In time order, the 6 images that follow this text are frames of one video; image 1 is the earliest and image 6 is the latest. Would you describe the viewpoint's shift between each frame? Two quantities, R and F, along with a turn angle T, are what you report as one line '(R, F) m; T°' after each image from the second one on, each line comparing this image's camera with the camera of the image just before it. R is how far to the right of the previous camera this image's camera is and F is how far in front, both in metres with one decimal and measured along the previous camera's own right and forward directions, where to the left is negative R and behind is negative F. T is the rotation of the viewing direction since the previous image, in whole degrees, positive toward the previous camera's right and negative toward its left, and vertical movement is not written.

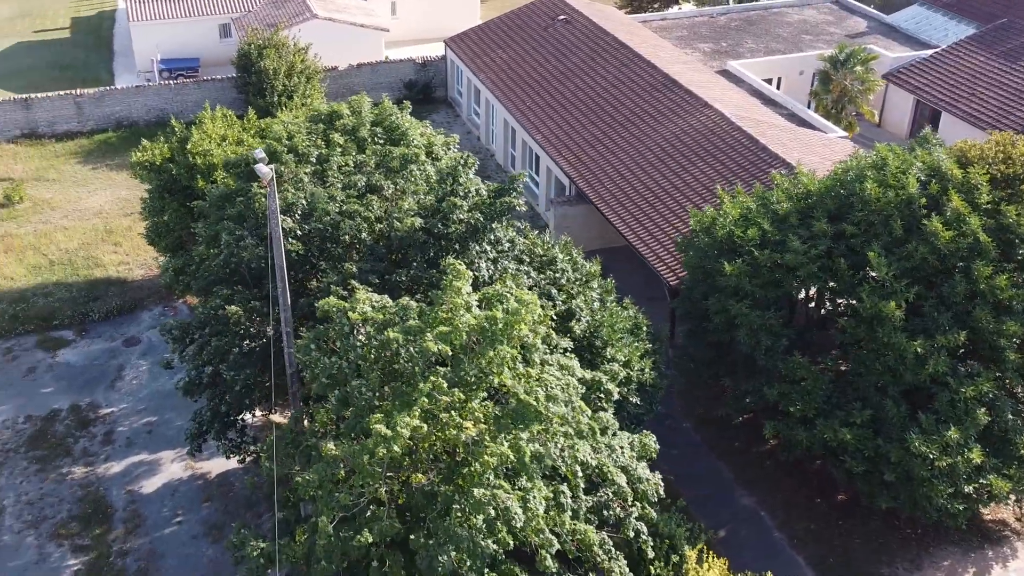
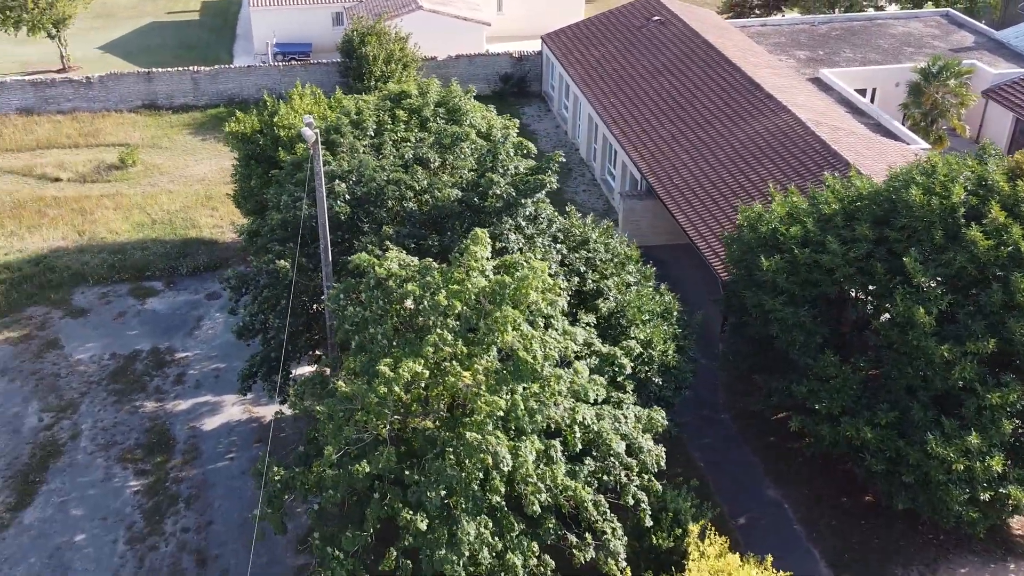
(+1.2, -0.7) m; -7°
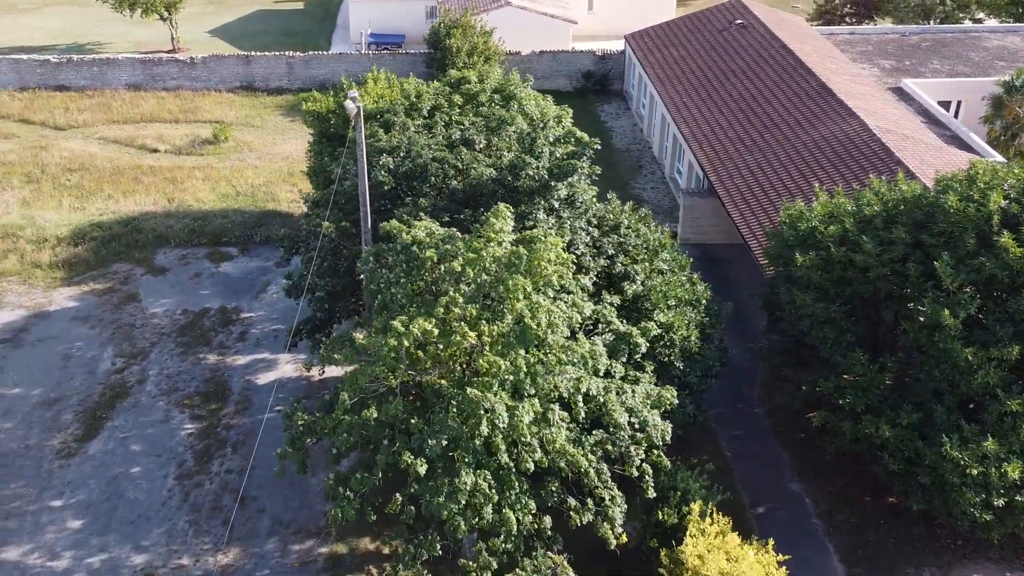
(+1.0, -0.6) m; -6°
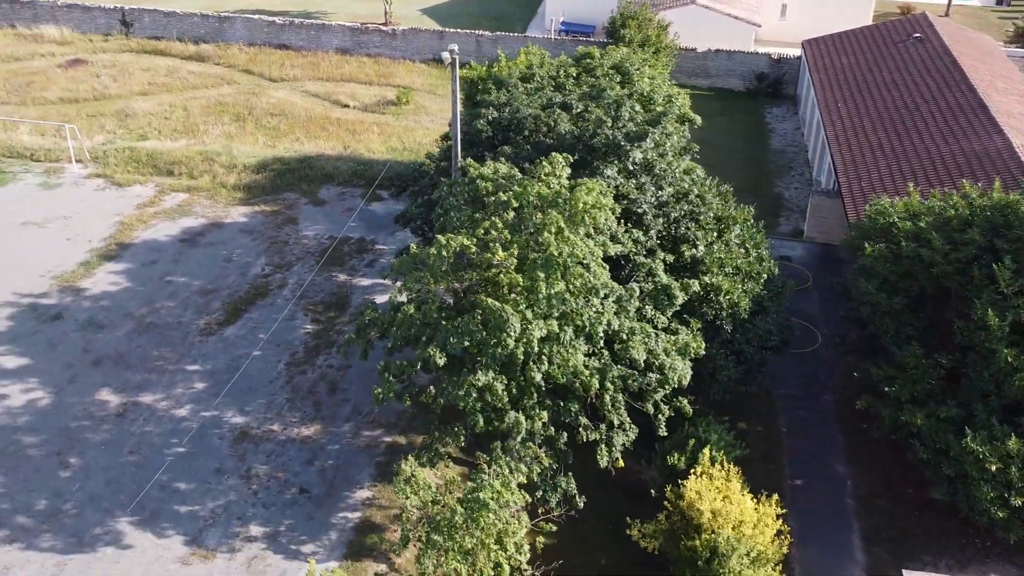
(+2.5, -1.4) m; -13°
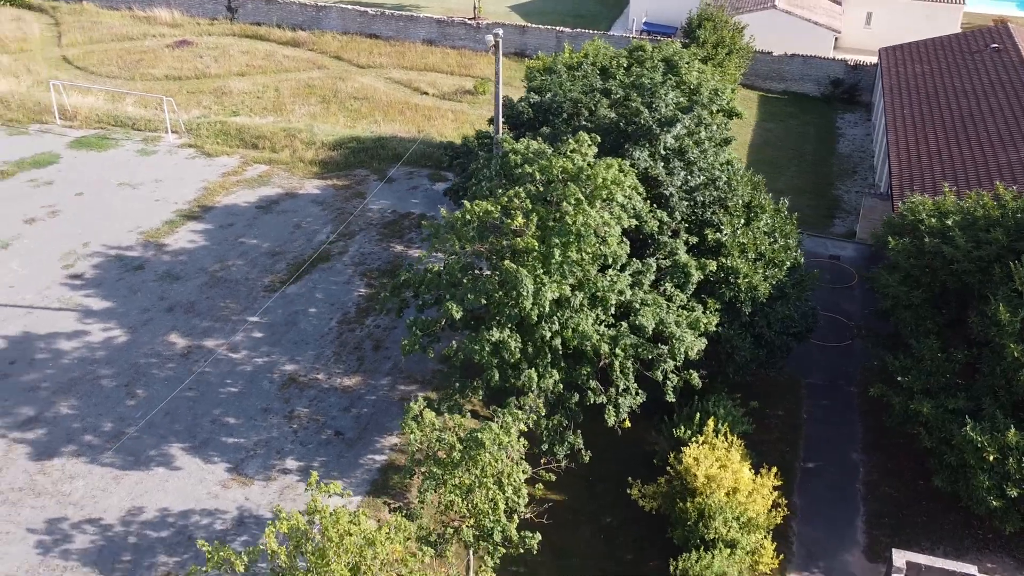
(+1.2, -1.0) m; -6°
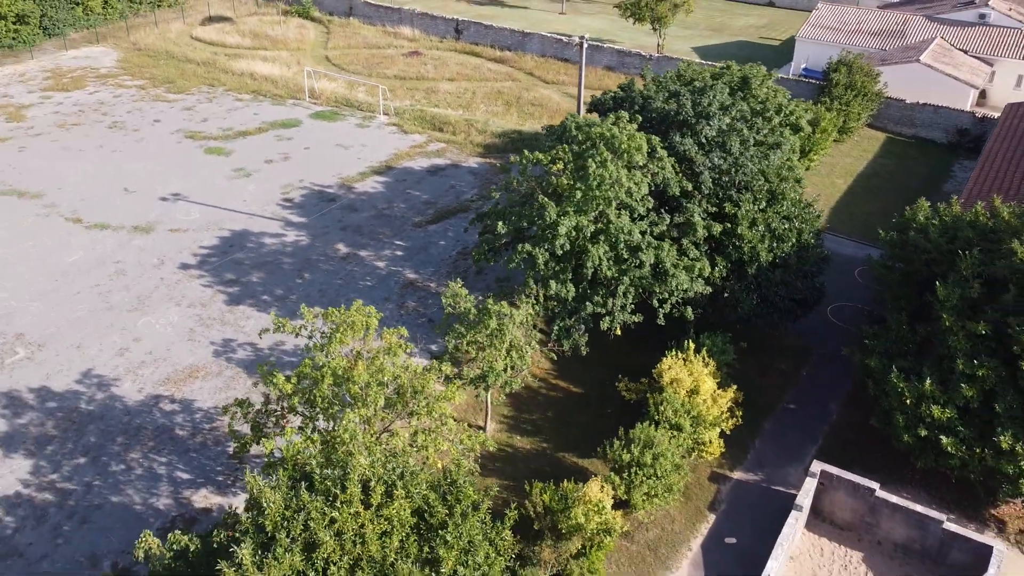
(+4.5, -4.5) m; -15°
